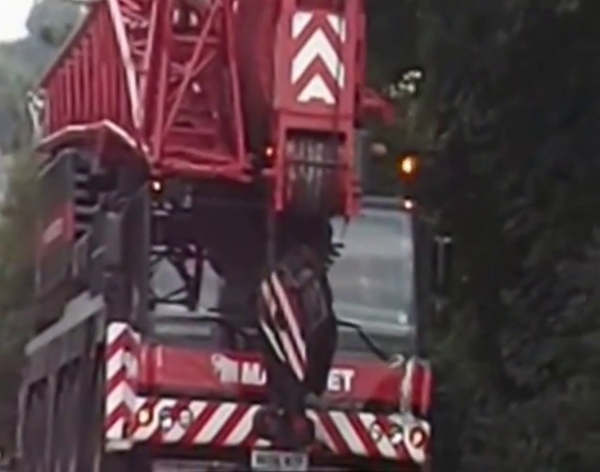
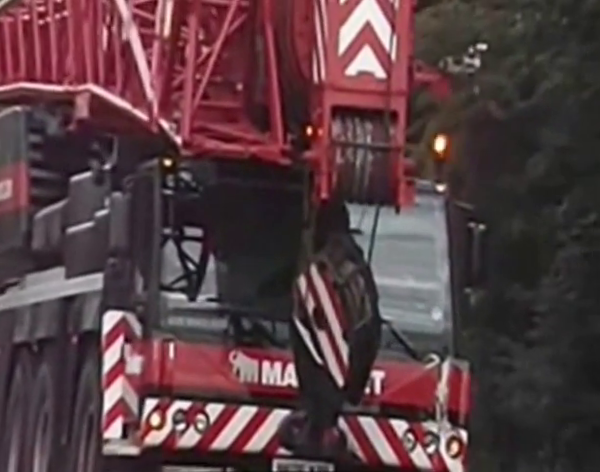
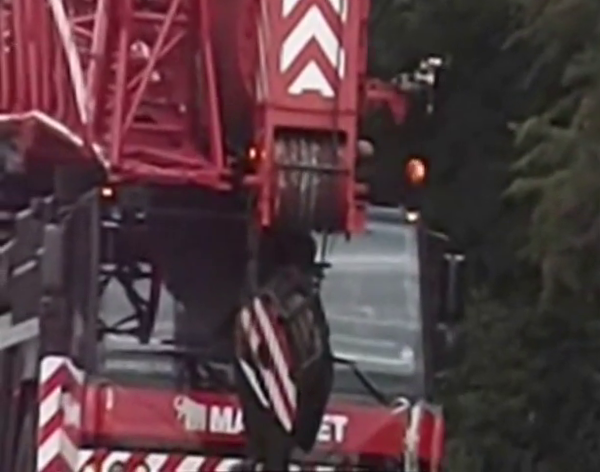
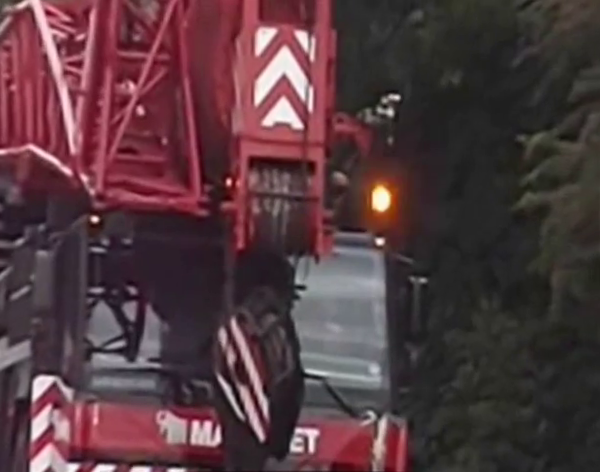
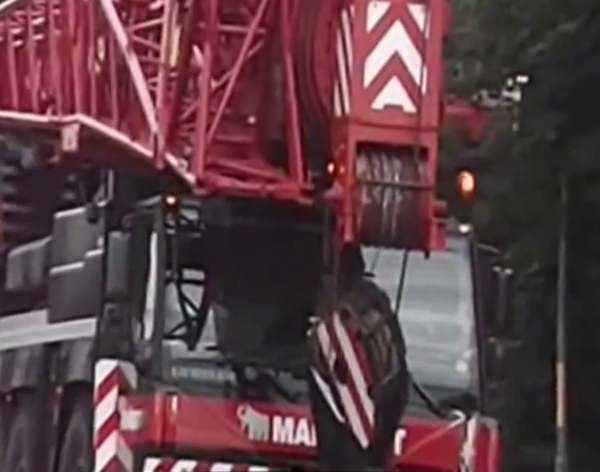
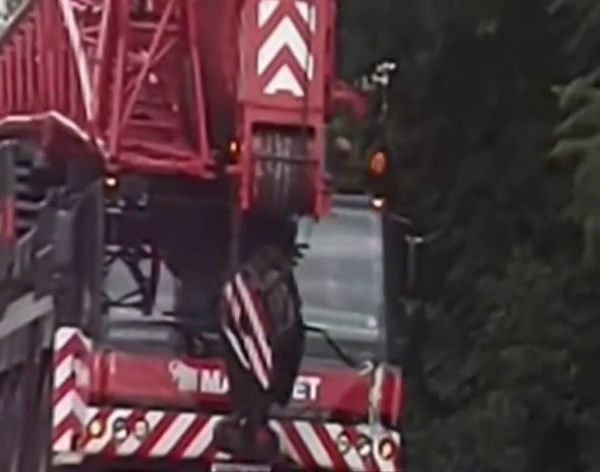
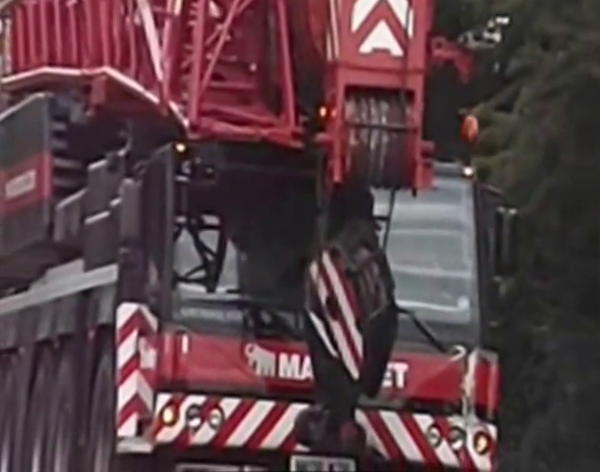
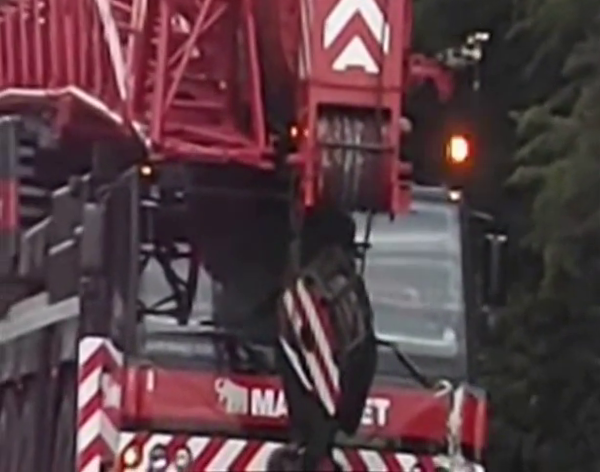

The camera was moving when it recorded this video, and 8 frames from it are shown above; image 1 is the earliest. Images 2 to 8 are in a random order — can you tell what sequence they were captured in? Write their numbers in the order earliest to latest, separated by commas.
6, 4, 3, 8, 7, 2, 5
